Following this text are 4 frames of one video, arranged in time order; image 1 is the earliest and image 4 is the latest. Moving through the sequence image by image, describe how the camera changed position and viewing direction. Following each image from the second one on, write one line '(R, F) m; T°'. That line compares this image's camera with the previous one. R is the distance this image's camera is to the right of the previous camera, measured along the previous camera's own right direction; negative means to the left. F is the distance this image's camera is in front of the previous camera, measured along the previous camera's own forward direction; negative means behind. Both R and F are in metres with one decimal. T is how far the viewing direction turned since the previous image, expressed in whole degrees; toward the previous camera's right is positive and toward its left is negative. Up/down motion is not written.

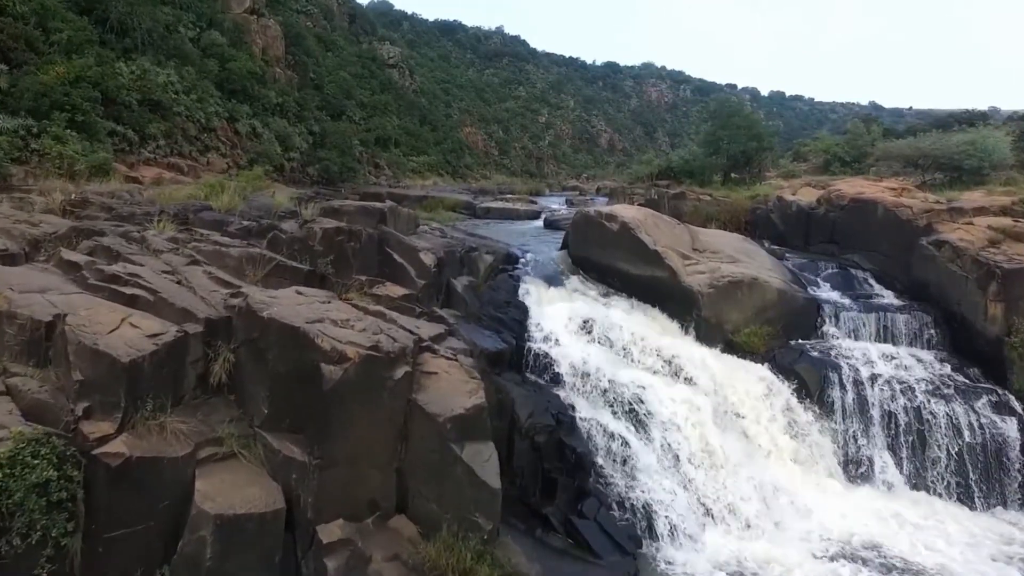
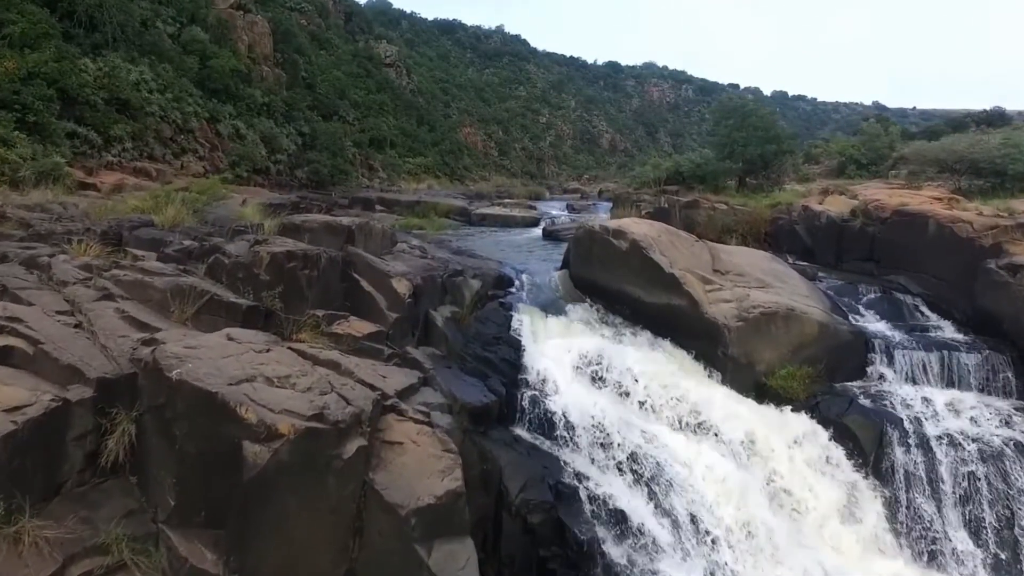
(+0.1, +1.5) m; 0°
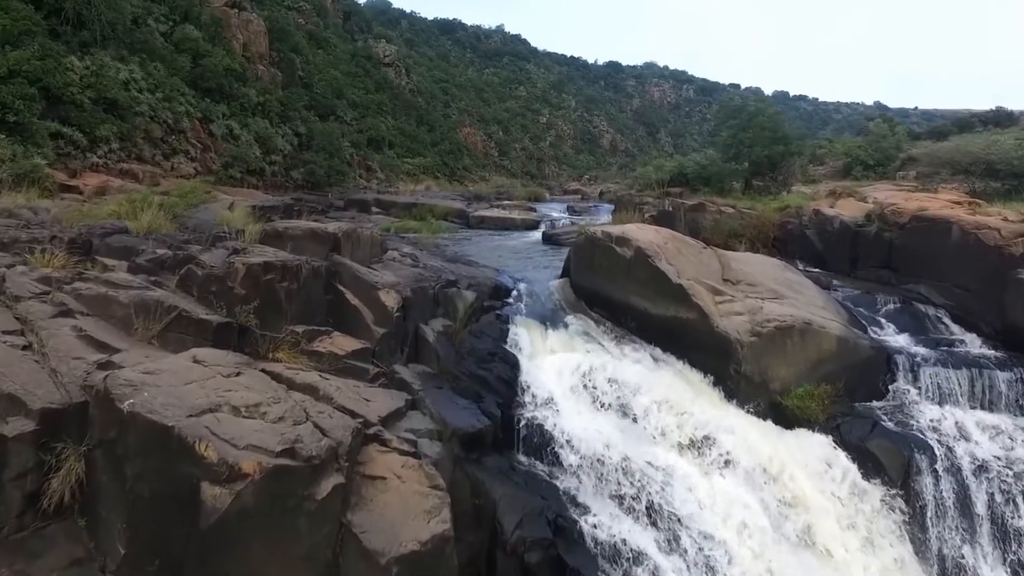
(0.0, +0.5) m; 0°
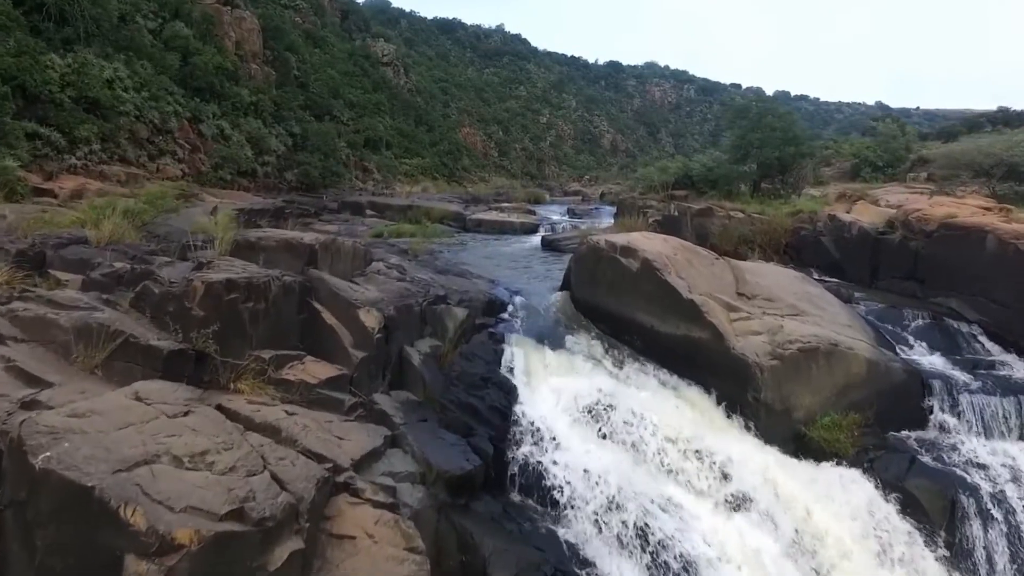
(+0.1, +0.7) m; 0°
